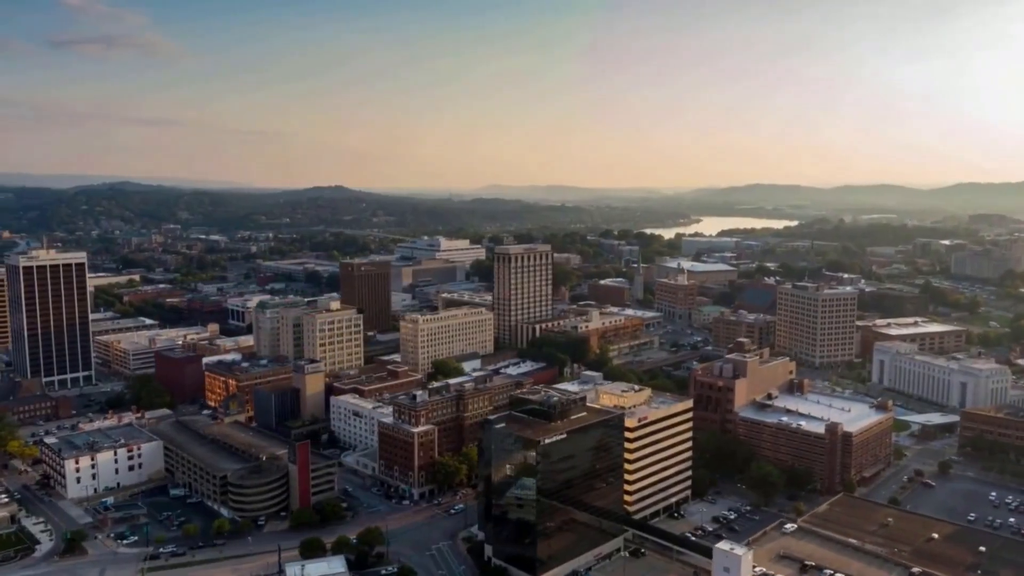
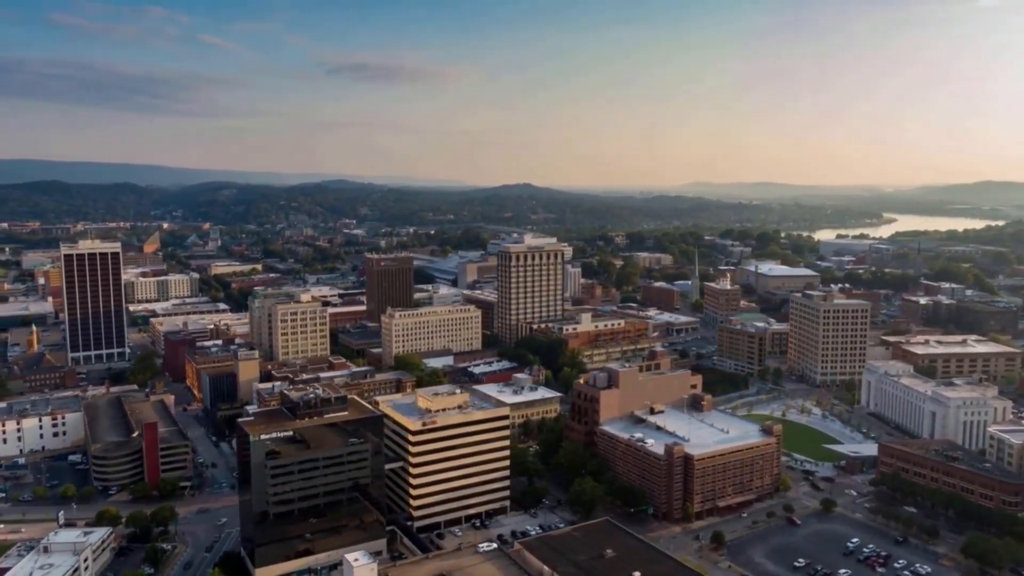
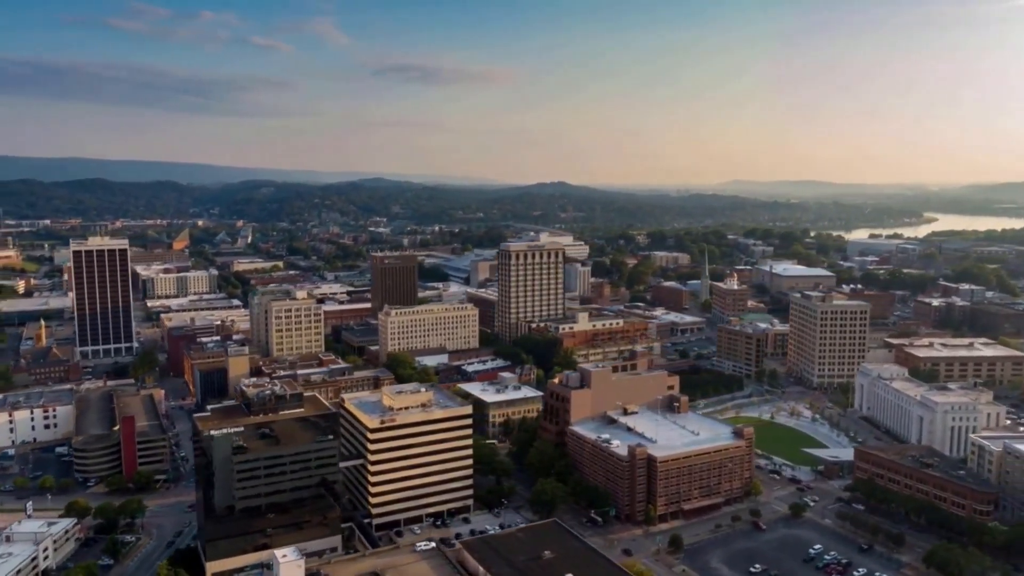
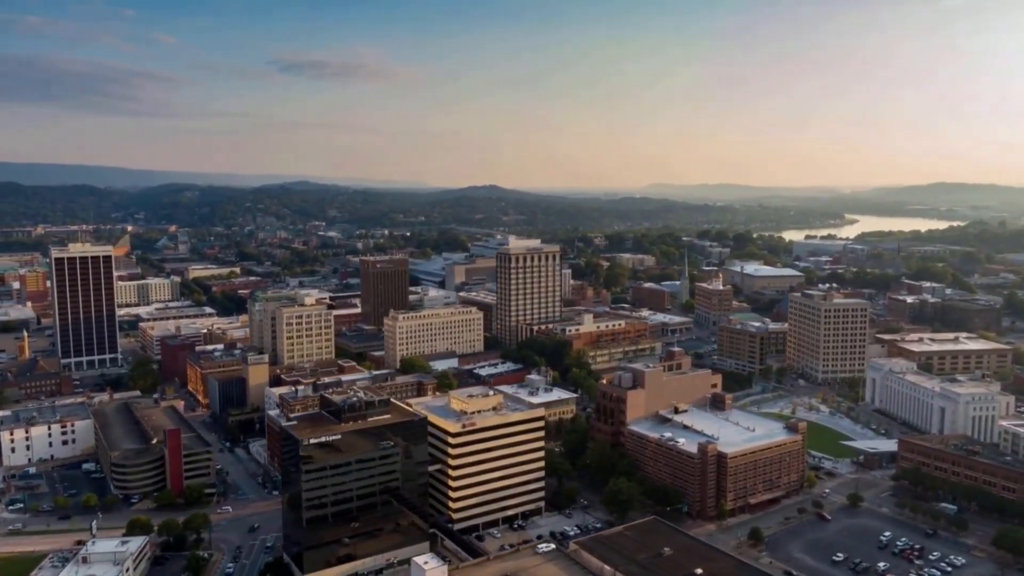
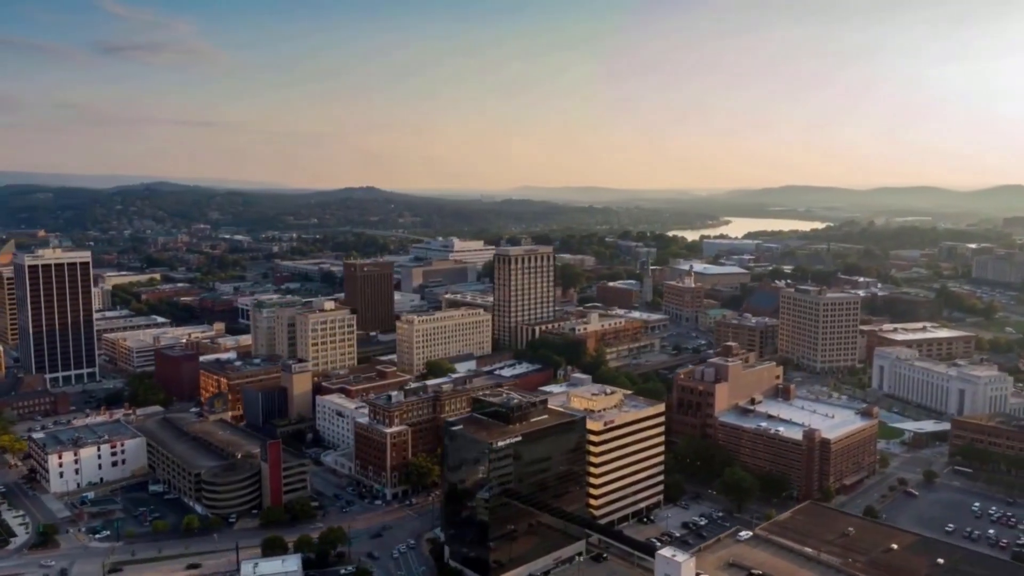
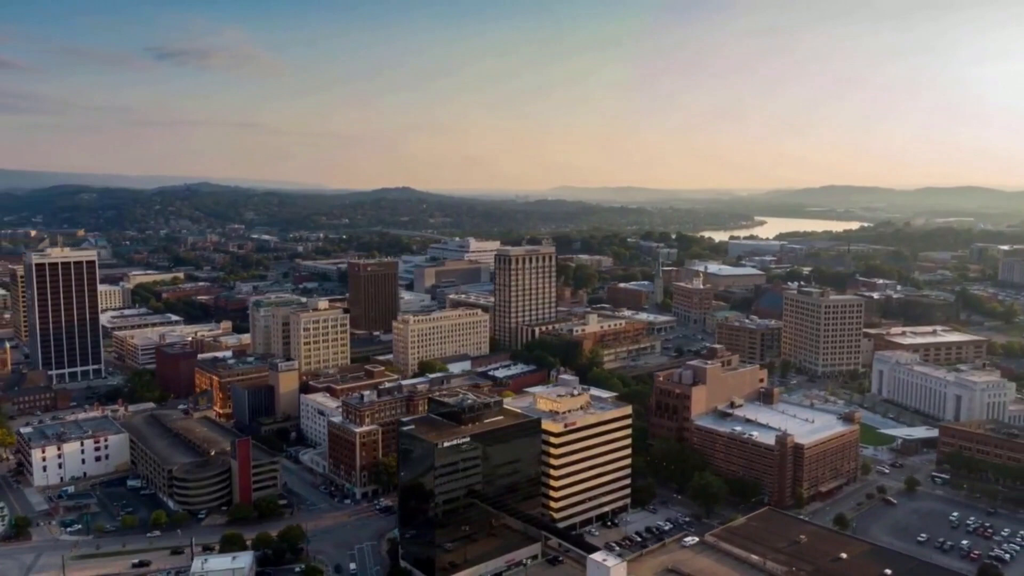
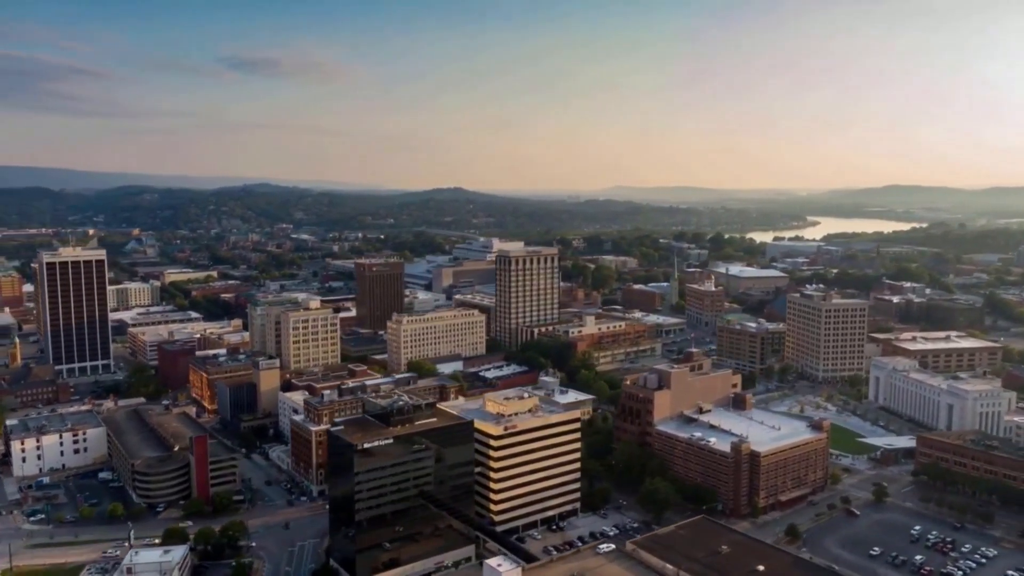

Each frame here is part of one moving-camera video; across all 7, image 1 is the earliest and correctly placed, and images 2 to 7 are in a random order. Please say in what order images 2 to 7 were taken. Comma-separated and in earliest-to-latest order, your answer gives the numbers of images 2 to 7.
5, 6, 7, 4, 2, 3
